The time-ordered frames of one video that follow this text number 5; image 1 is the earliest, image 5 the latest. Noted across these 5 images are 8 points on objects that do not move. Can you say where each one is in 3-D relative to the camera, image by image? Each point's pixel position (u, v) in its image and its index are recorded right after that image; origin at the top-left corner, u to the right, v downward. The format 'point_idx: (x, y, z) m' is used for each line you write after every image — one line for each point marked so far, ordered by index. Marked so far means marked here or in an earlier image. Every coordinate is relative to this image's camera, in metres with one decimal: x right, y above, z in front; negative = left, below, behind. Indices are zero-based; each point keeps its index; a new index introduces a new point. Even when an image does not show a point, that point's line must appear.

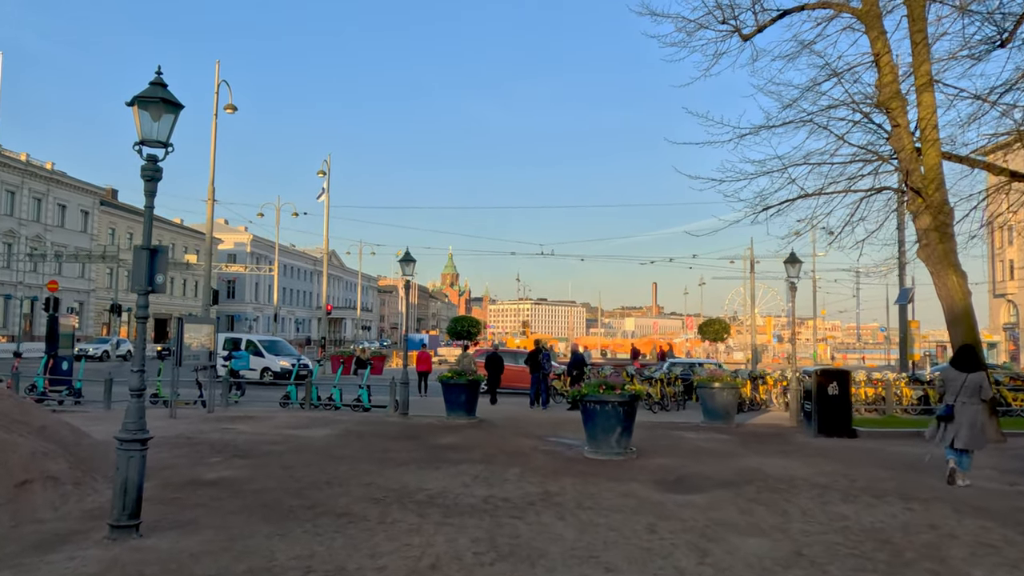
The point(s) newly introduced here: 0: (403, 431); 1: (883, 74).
0: (-2.1, -2.7, +14.5) m
1: (+6.2, +3.6, +12.7) m
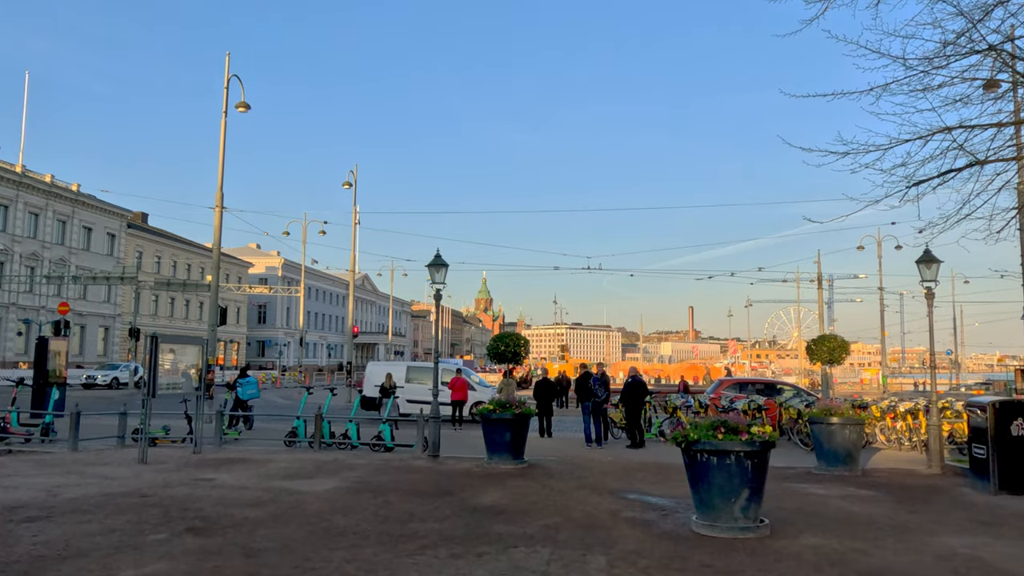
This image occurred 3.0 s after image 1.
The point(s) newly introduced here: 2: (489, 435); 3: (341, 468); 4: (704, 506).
0: (-1.2, -2.8, +11.1) m
1: (+7.0, +3.6, +9.1) m
2: (-0.4, -2.5, +13.0) m
3: (-2.8, -3.0, +12.4) m
4: (+1.9, -2.2, +7.6) m
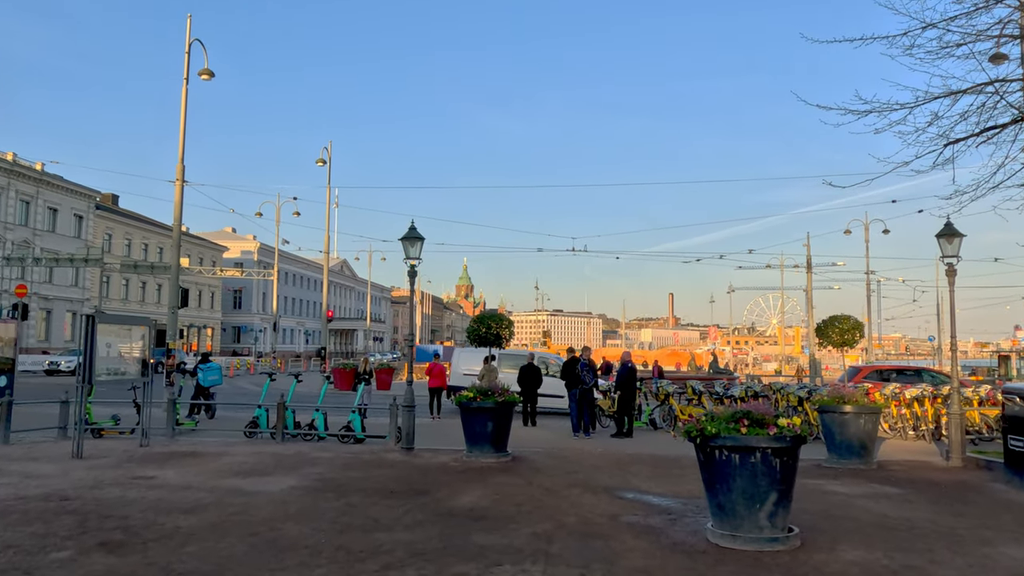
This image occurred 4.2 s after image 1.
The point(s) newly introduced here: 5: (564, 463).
0: (-1.4, -2.5, +9.9) m
1: (+6.8, +3.9, +8.0) m
2: (-0.7, -2.1, +11.7) m
3: (-3.1, -2.6, +11.1) m
4: (+1.8, -1.9, +6.4) m
5: (+0.8, -2.7, +11.7) m
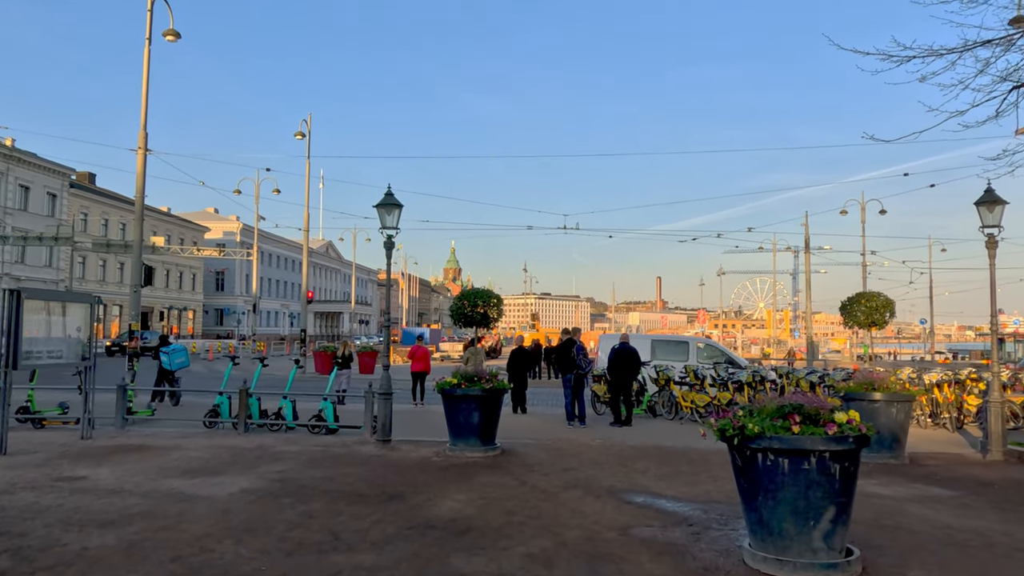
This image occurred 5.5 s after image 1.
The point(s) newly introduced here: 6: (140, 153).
0: (-1.5, -2.1, +8.6) m
1: (+6.7, +4.2, +6.6) m
2: (-0.8, -1.7, +10.4) m
3: (-3.2, -2.2, +9.8) m
4: (+1.7, -1.6, +5.1) m
5: (+0.6, -2.3, +10.4) m
6: (-9.8, +3.6, +20.0) m
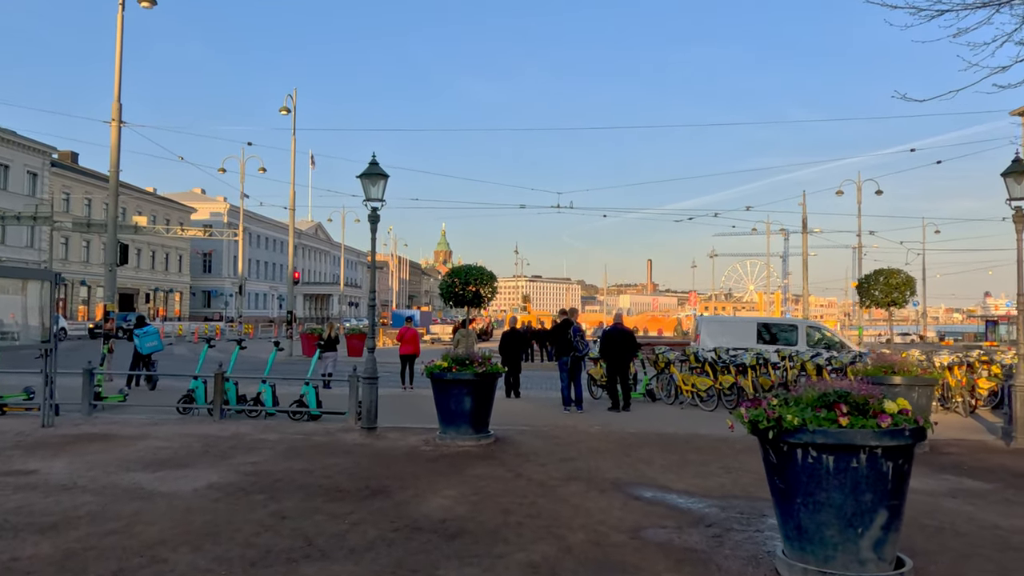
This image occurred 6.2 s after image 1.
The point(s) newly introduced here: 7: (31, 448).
0: (-1.6, -1.9, +7.8) m
1: (+6.7, +4.4, +5.9) m
2: (-0.9, -1.4, +9.7) m
3: (-3.3, -1.9, +9.1) m
4: (+1.7, -1.4, +4.4) m
5: (+0.6, -2.0, +9.7) m
6: (-10.0, +4.1, +19.1) m
7: (-5.5, -1.8, +8.6) m
